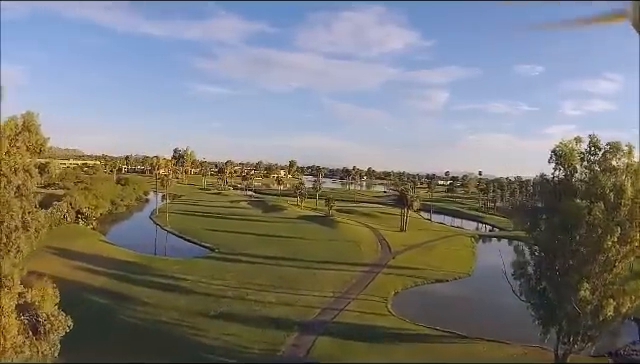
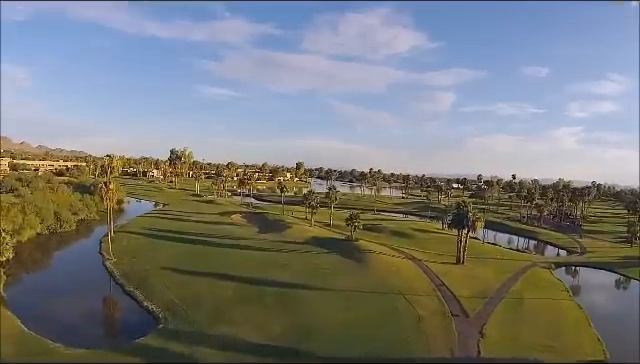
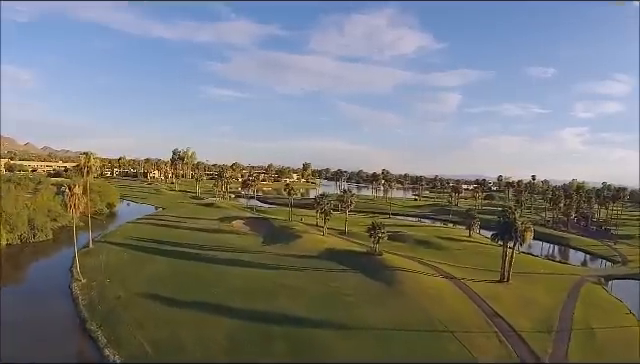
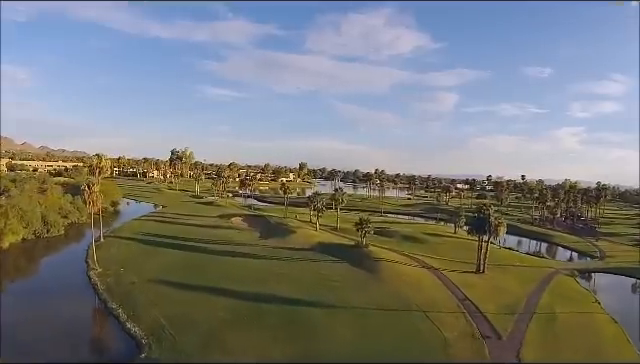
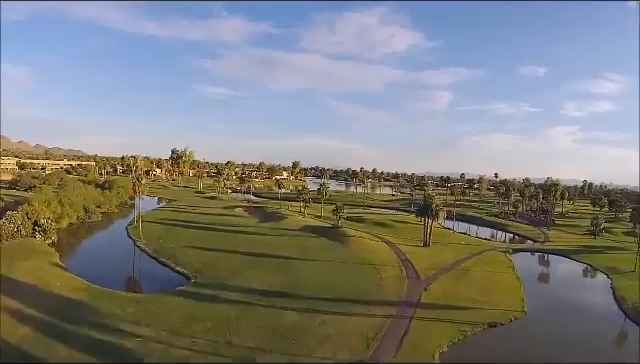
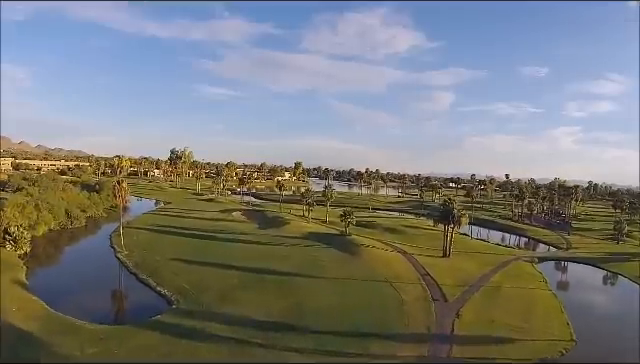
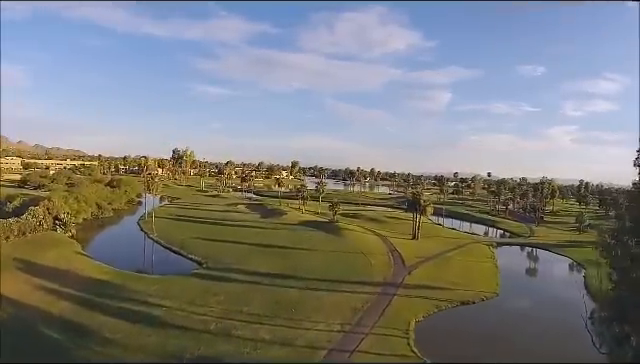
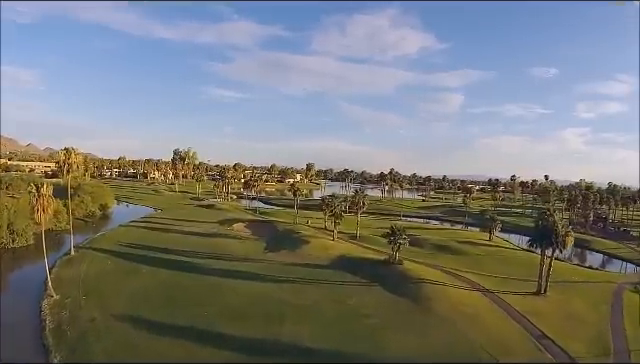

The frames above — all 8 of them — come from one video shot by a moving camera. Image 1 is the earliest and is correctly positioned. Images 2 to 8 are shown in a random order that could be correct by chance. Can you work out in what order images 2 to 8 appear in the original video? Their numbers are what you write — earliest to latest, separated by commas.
7, 5, 6, 2, 4, 3, 8
